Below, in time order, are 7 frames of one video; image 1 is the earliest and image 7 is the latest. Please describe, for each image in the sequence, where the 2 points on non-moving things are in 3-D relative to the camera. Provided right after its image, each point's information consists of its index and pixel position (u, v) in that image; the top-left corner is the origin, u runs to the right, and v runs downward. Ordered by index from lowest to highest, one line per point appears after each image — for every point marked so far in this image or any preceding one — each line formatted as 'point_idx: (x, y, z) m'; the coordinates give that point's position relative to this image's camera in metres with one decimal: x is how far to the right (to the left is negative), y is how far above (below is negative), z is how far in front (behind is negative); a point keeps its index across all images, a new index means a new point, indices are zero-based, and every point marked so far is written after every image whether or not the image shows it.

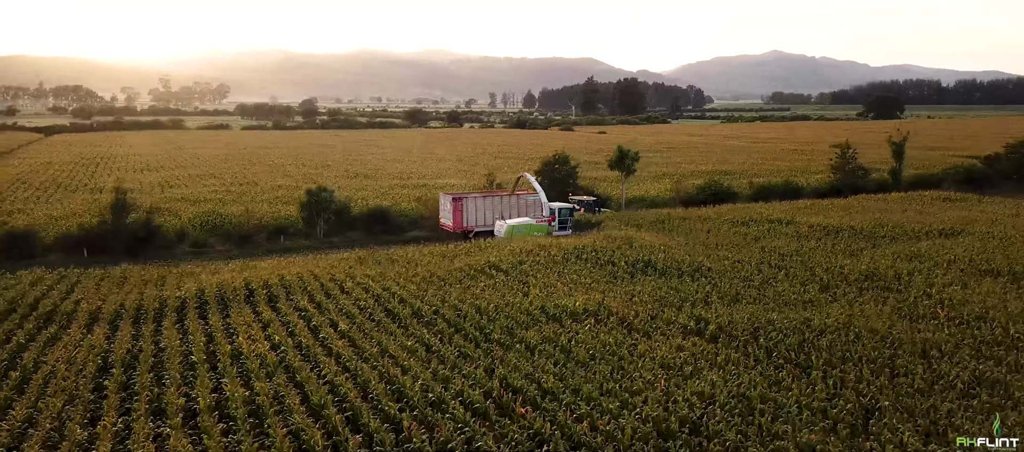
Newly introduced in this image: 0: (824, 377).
0: (+5.4, -2.7, +11.7) m
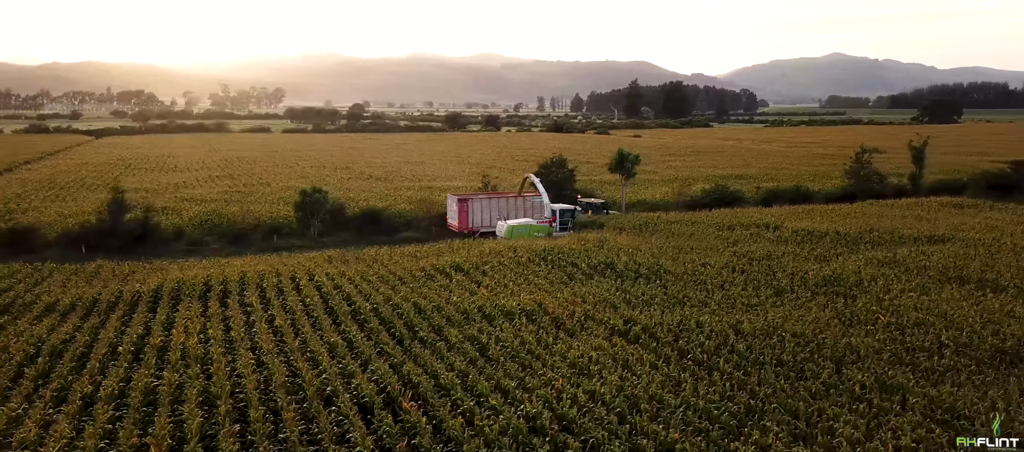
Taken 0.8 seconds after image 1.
0: (+3.6, -2.7, +11.6) m
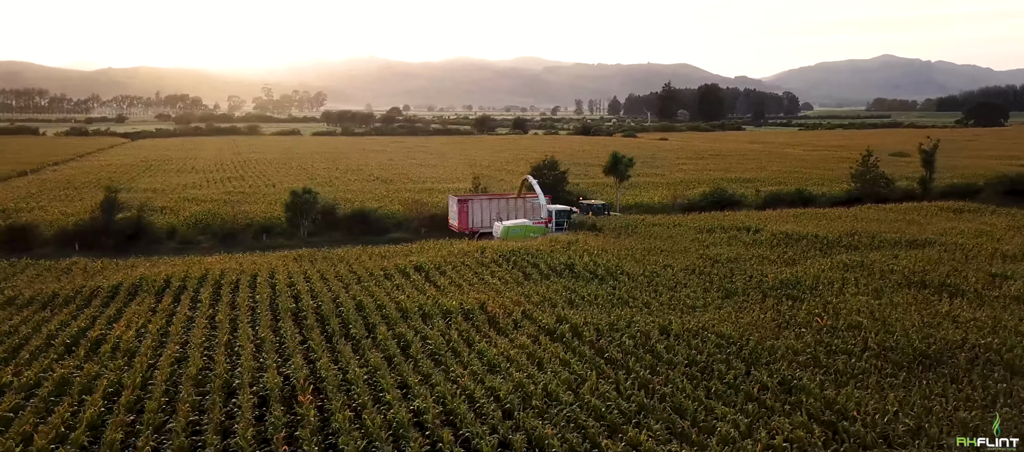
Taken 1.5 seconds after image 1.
0: (+2.0, -2.7, +11.6) m
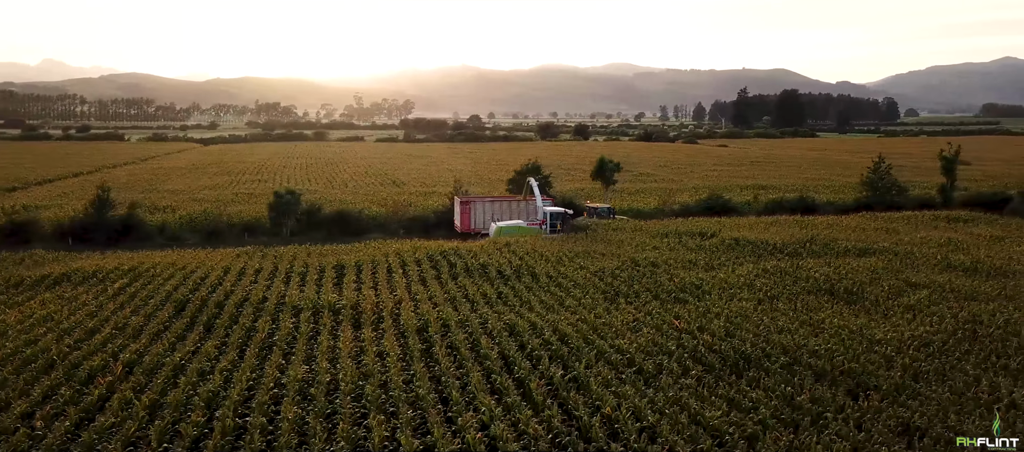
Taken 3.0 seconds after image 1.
0: (-1.6, -2.6, +11.9) m
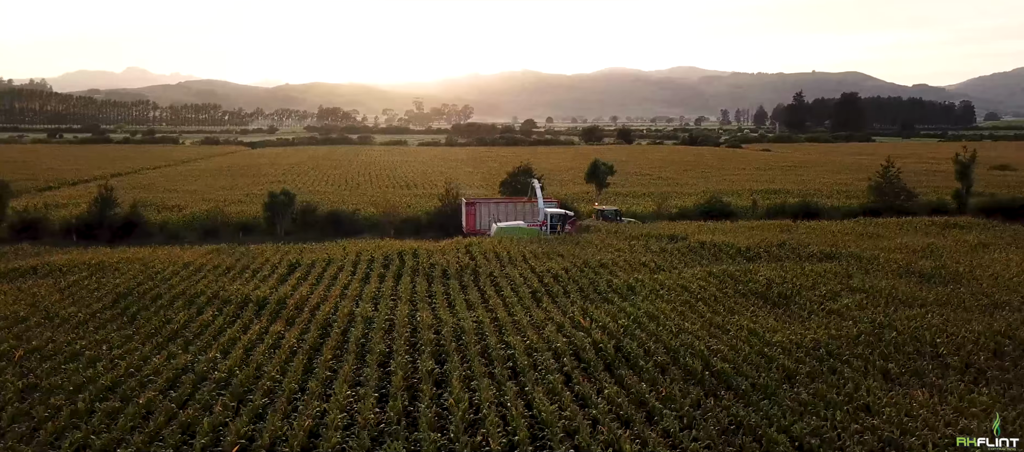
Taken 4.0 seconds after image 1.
0: (-3.9, -2.5, +12.4) m
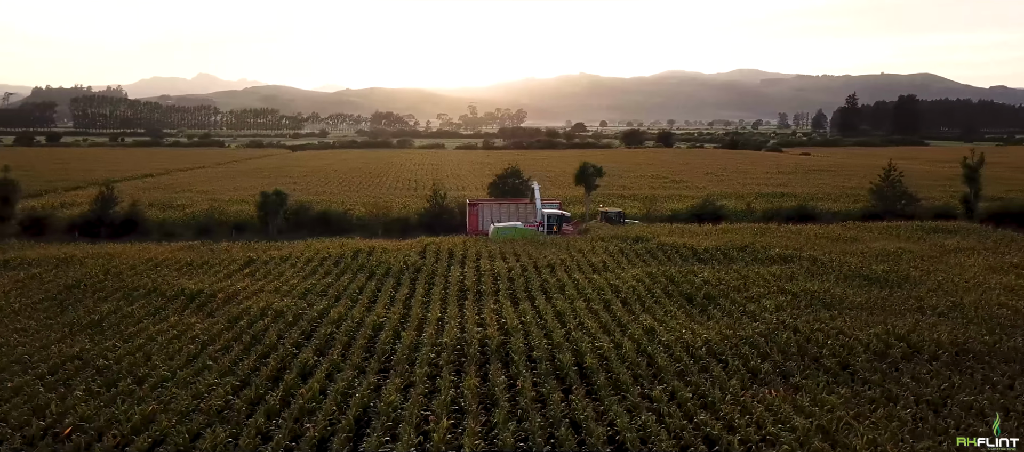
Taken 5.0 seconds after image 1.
0: (-6.2, -2.5, +12.9) m
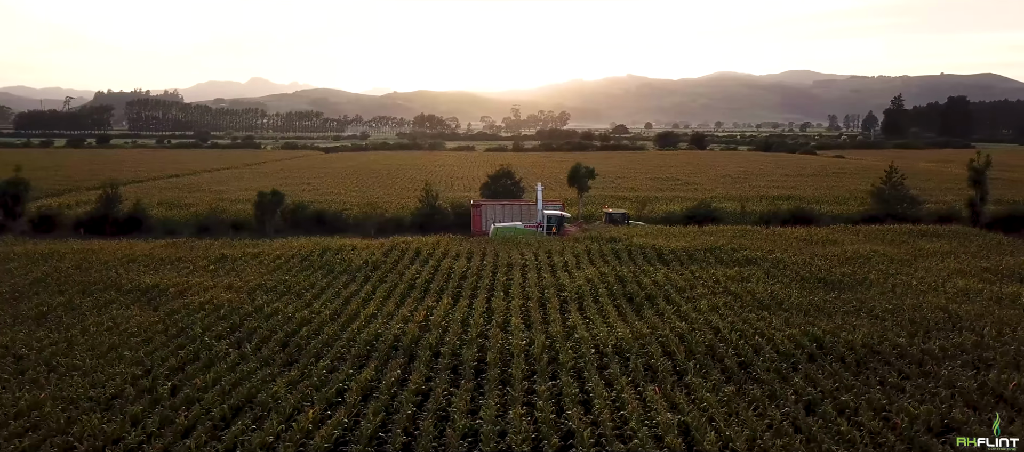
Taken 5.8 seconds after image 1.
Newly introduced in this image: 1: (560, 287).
0: (-8.0, -2.4, +13.4) m
1: (+1.7, -1.8, +19.5) m
